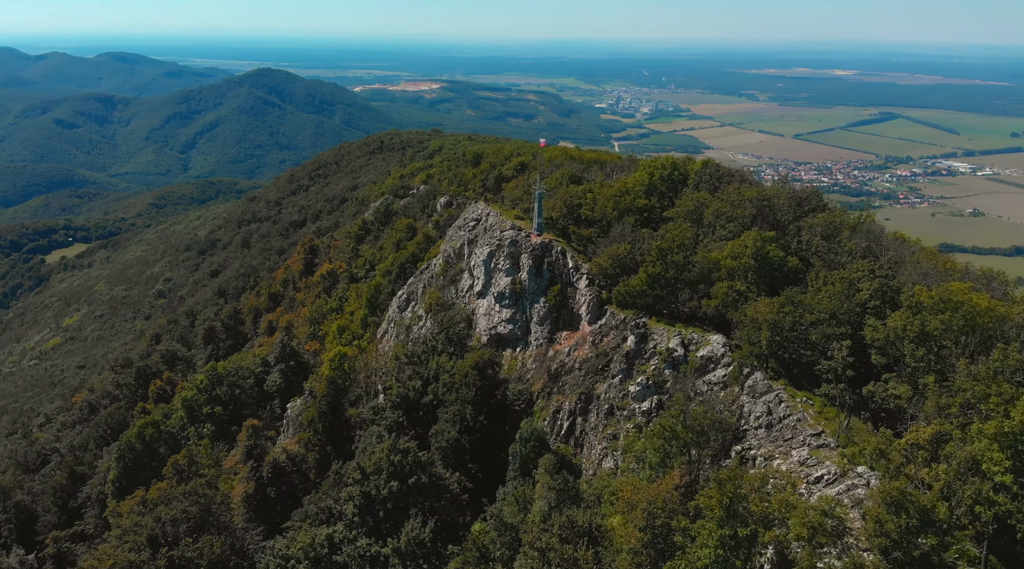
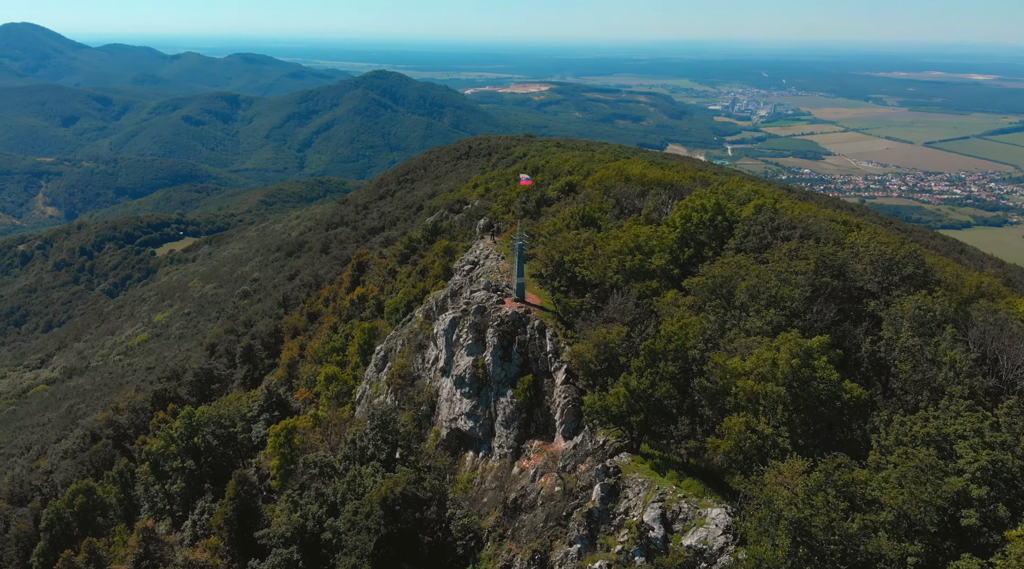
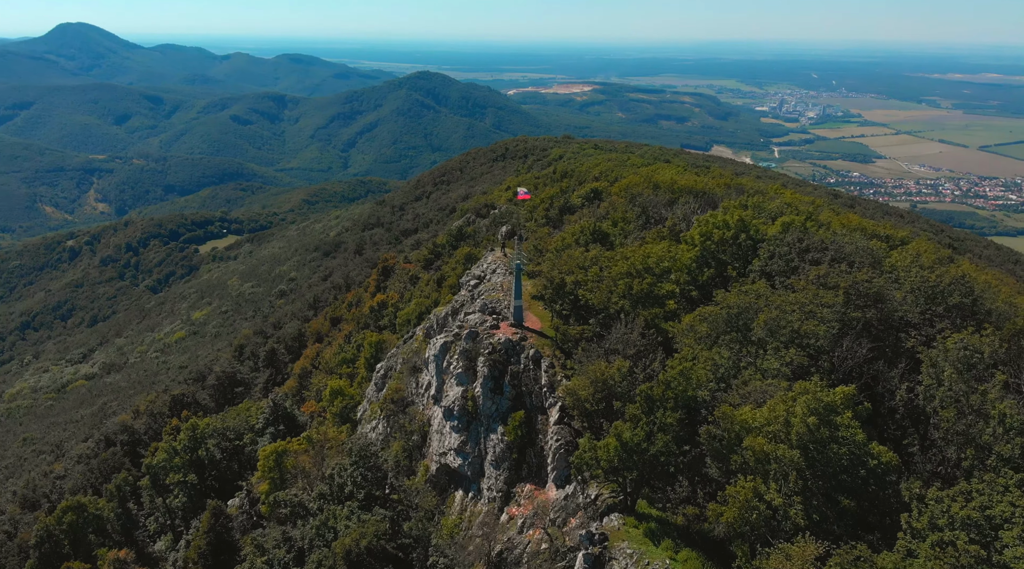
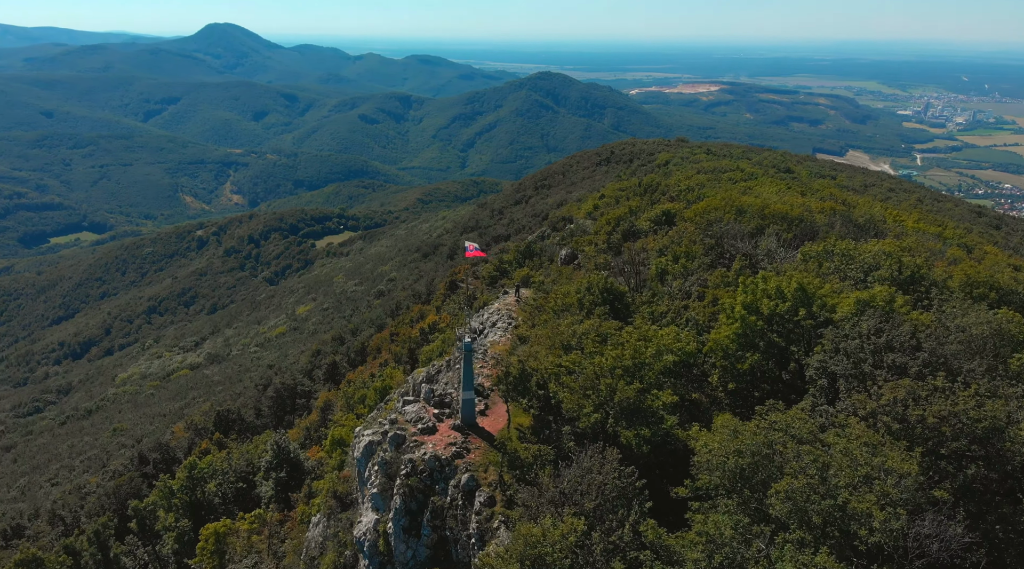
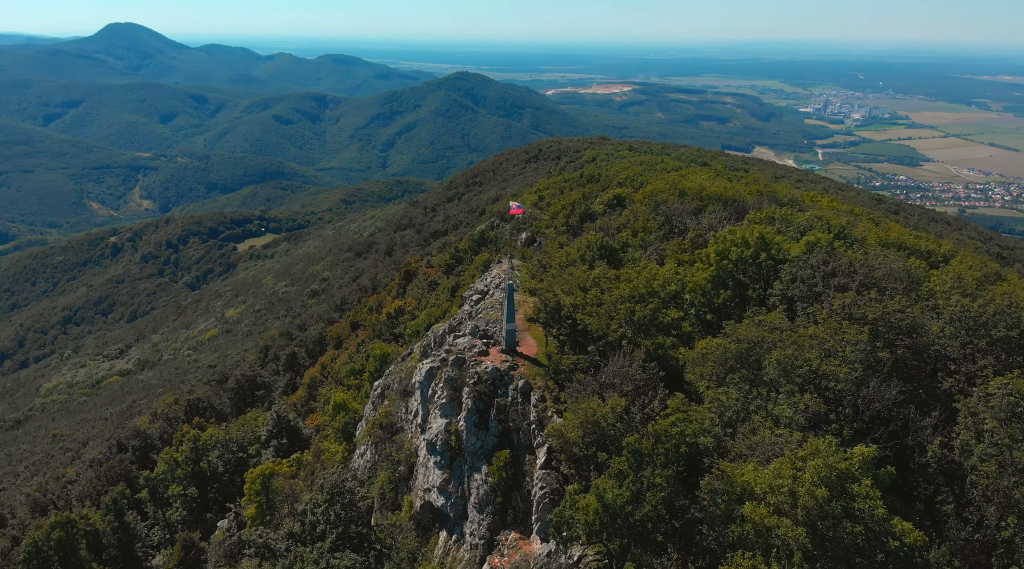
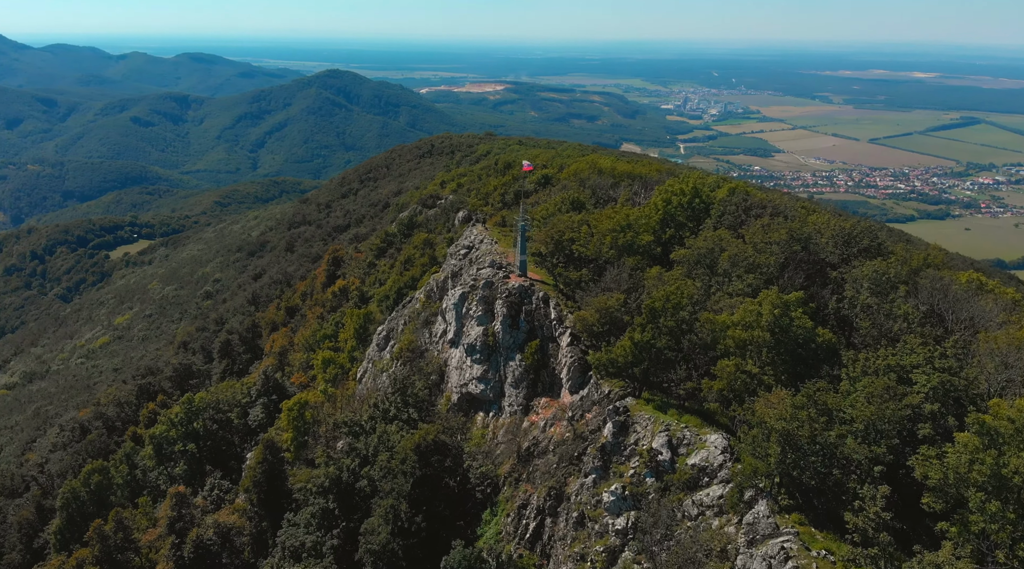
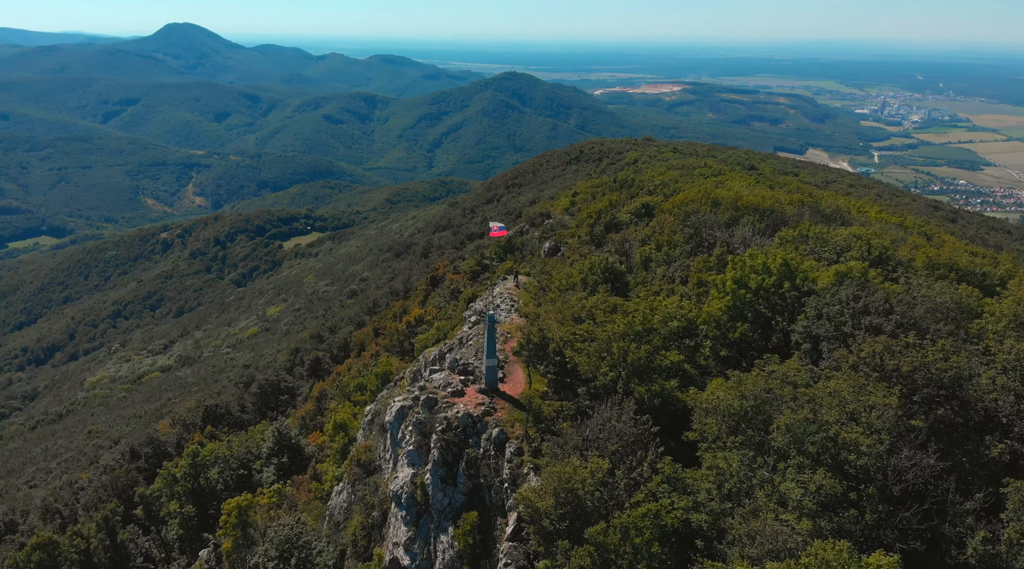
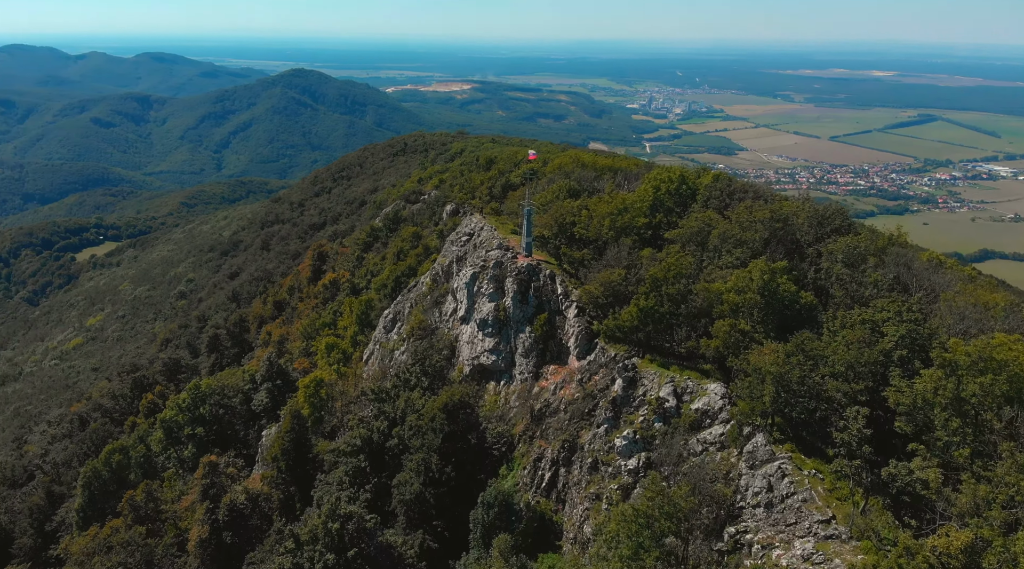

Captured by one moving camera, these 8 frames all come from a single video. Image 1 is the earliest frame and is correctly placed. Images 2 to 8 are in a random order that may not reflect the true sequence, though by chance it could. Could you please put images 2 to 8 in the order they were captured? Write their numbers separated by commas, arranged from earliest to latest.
8, 6, 2, 3, 5, 7, 4
